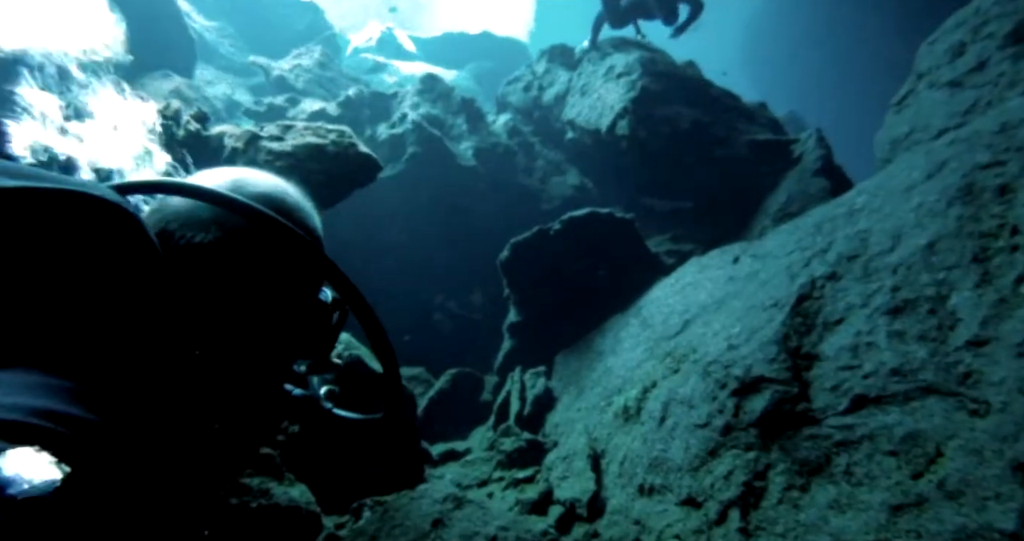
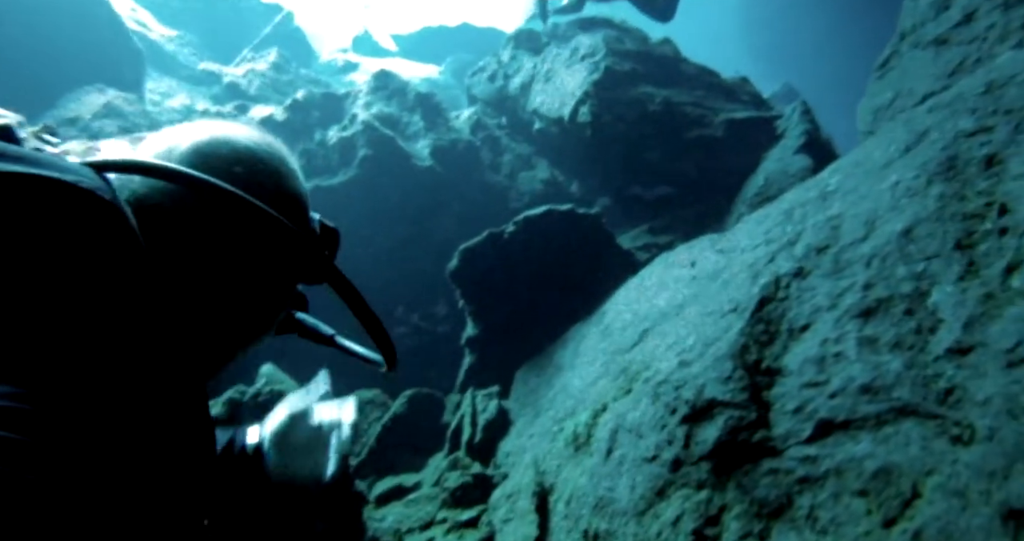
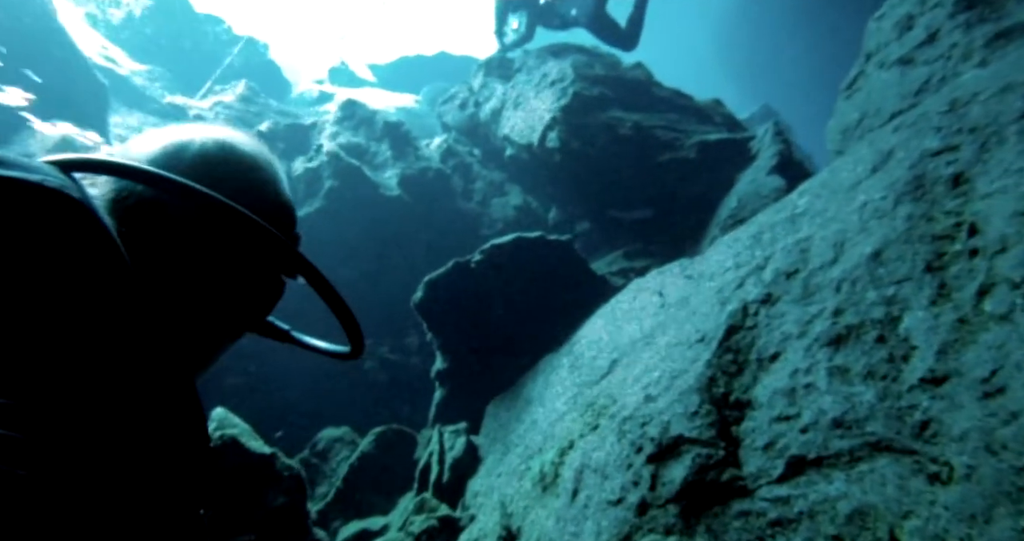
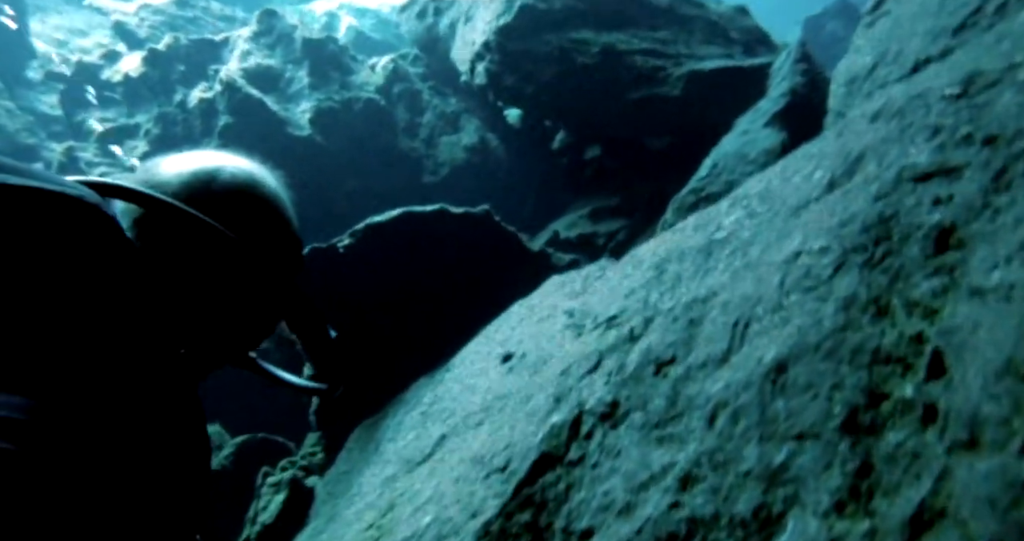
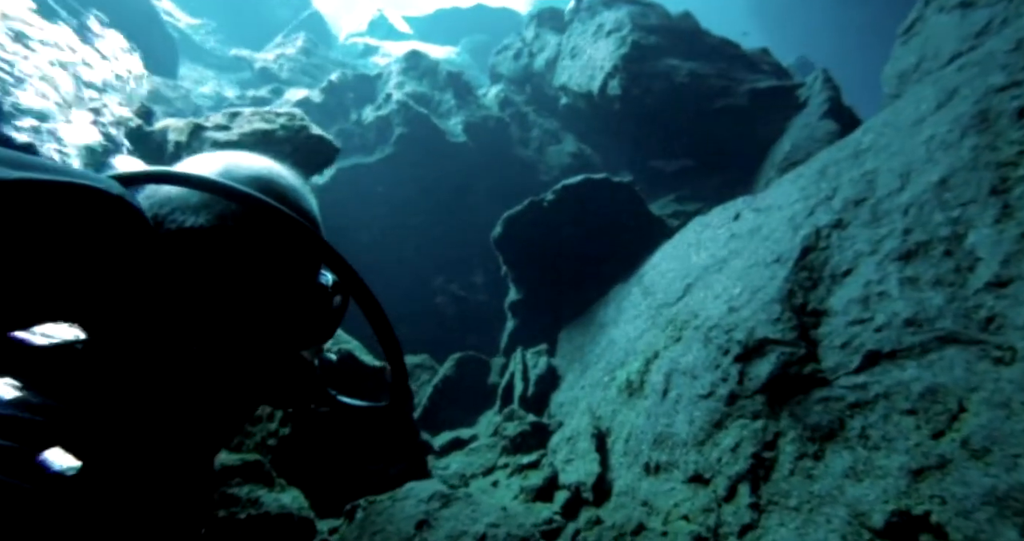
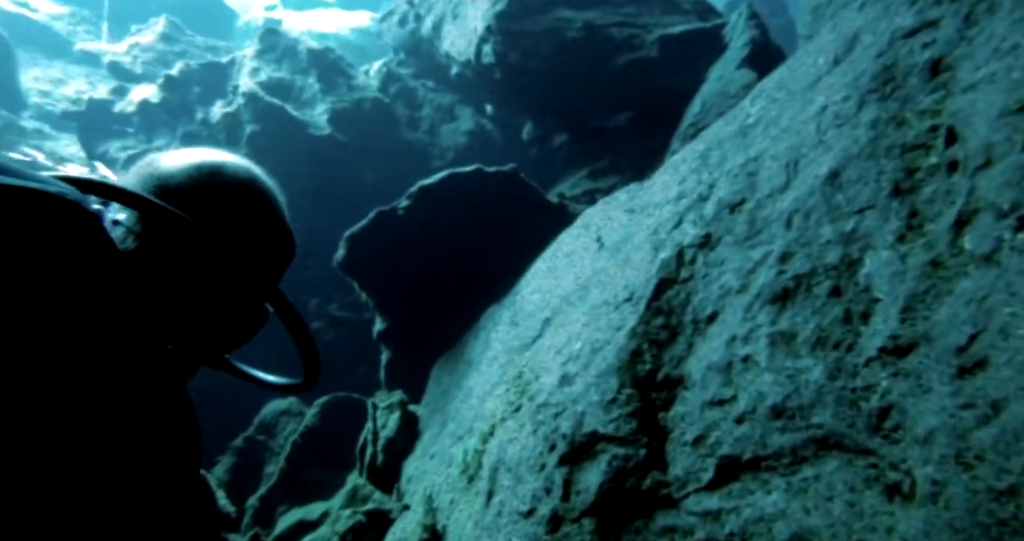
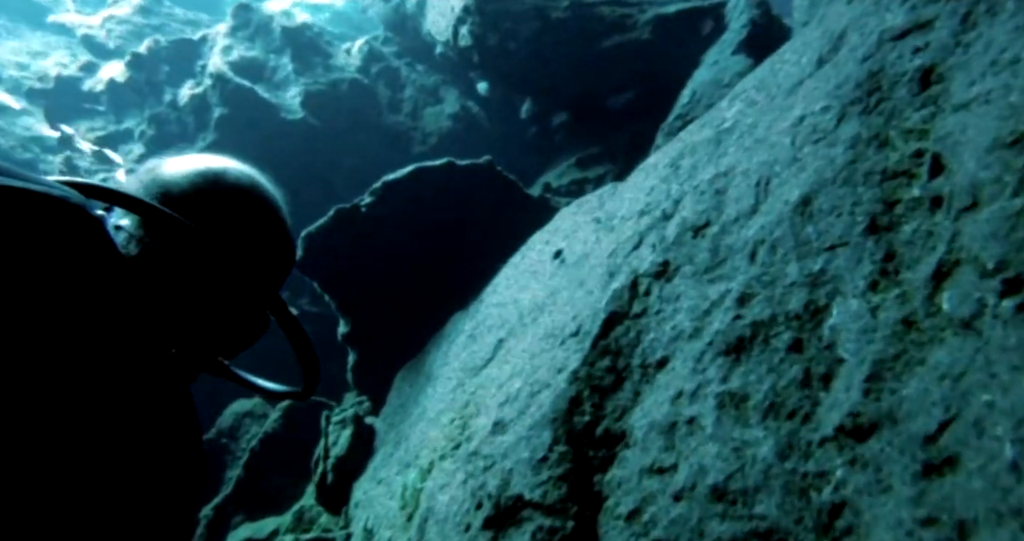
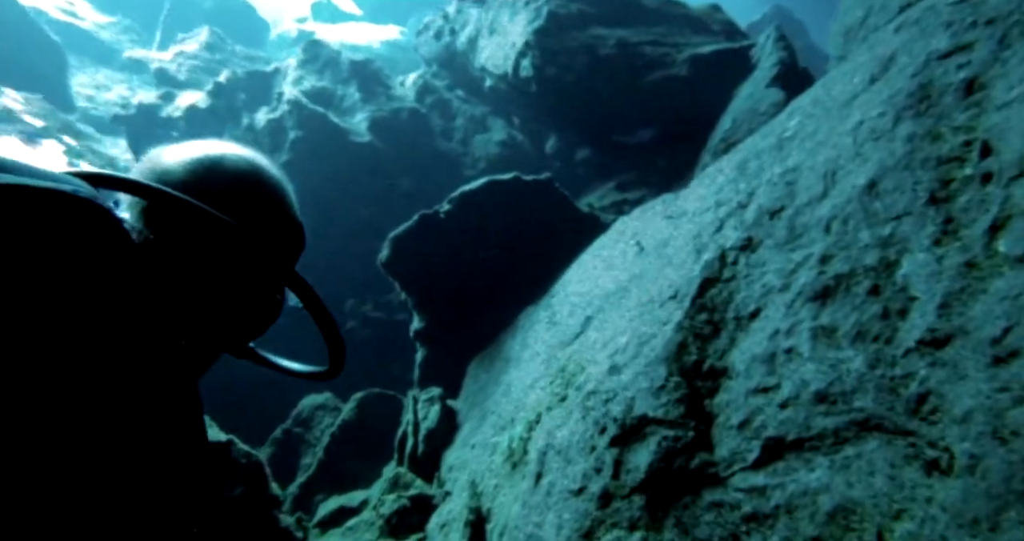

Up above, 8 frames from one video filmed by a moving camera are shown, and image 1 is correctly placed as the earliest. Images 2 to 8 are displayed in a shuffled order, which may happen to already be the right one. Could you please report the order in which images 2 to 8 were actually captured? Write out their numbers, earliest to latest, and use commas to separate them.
5, 2, 3, 8, 6, 7, 4
